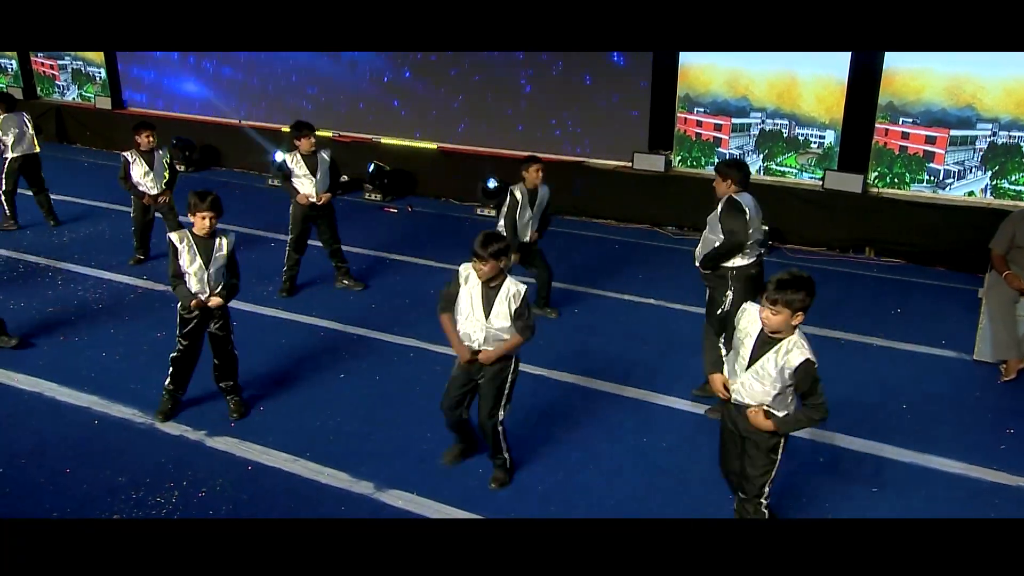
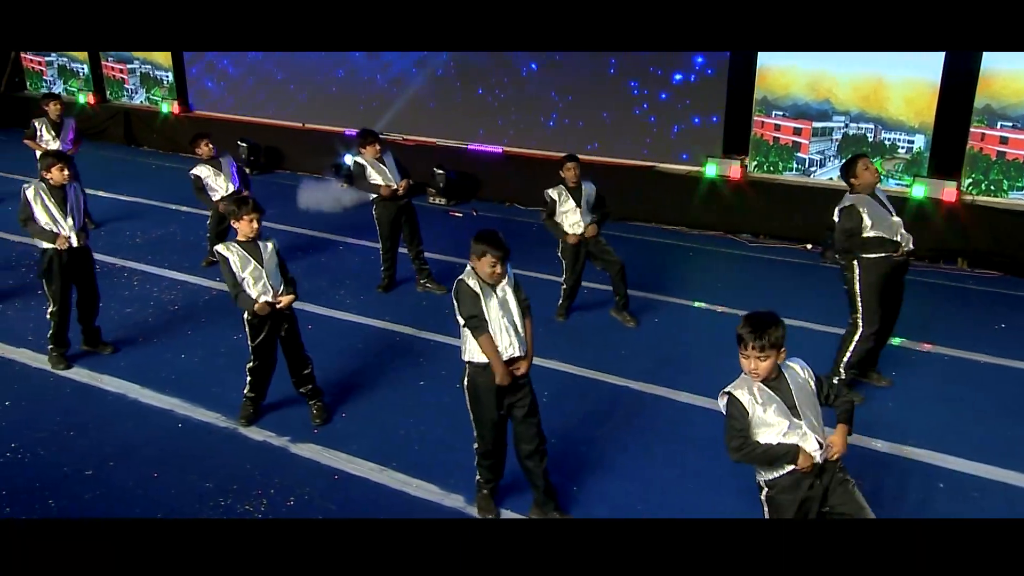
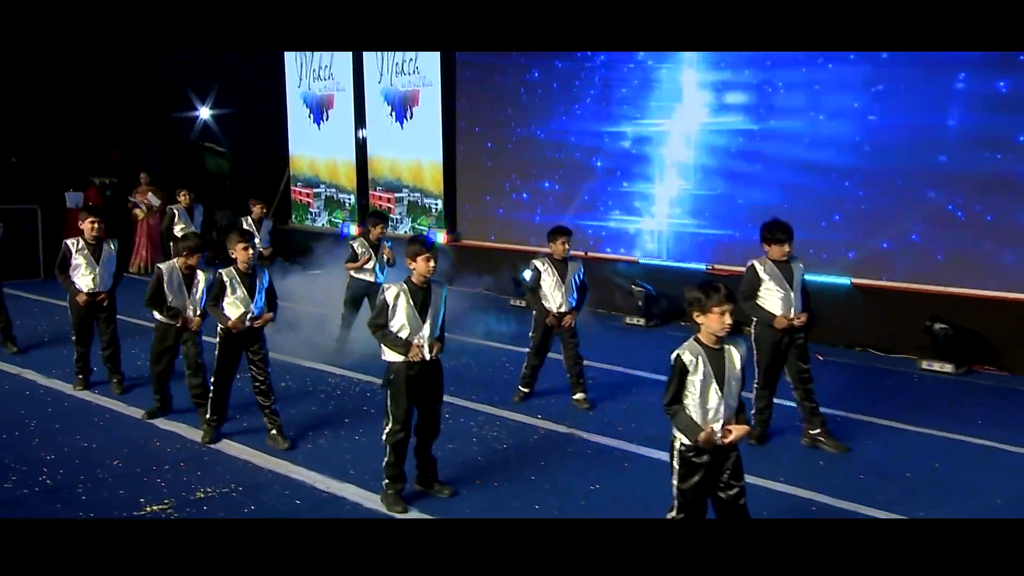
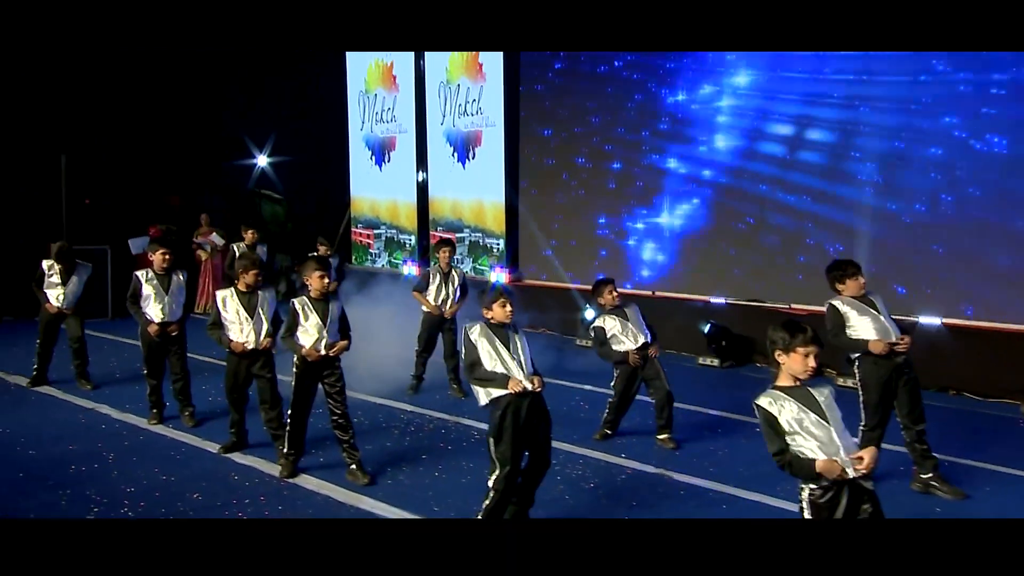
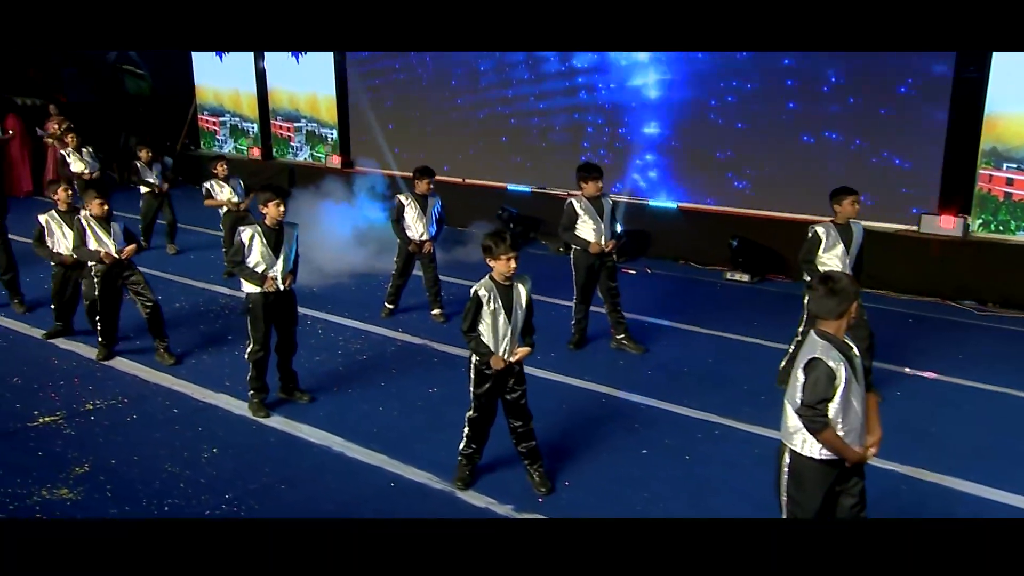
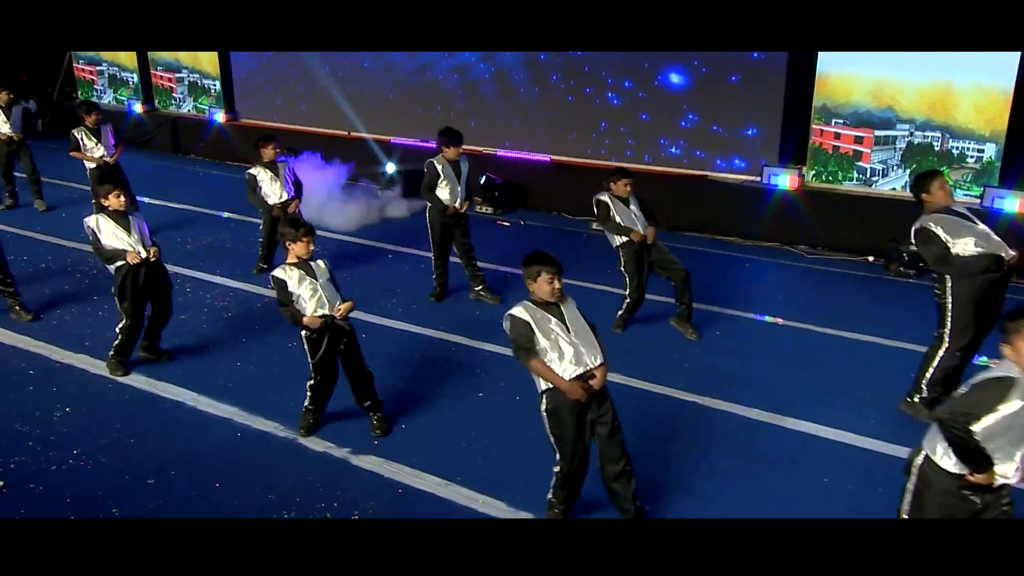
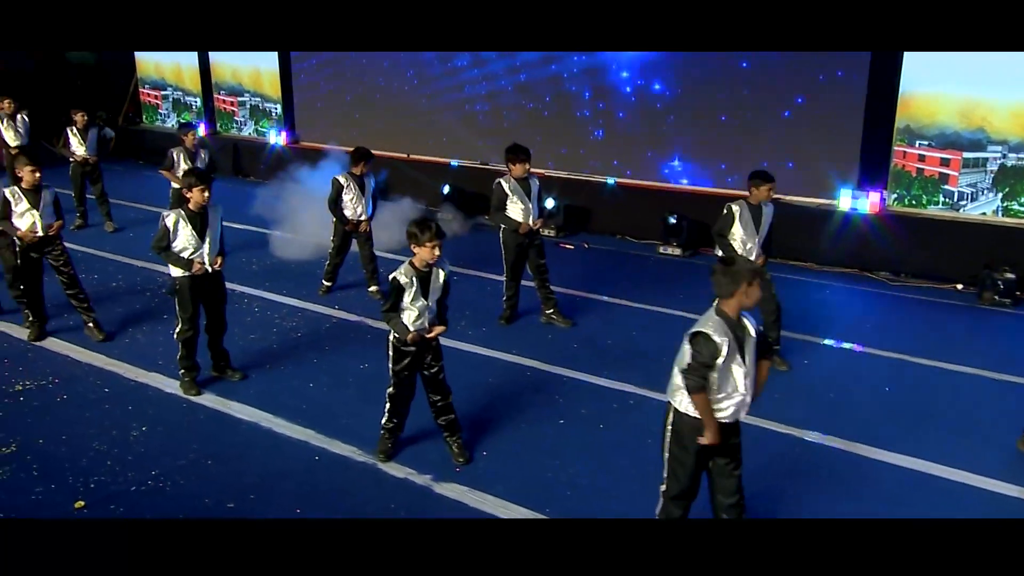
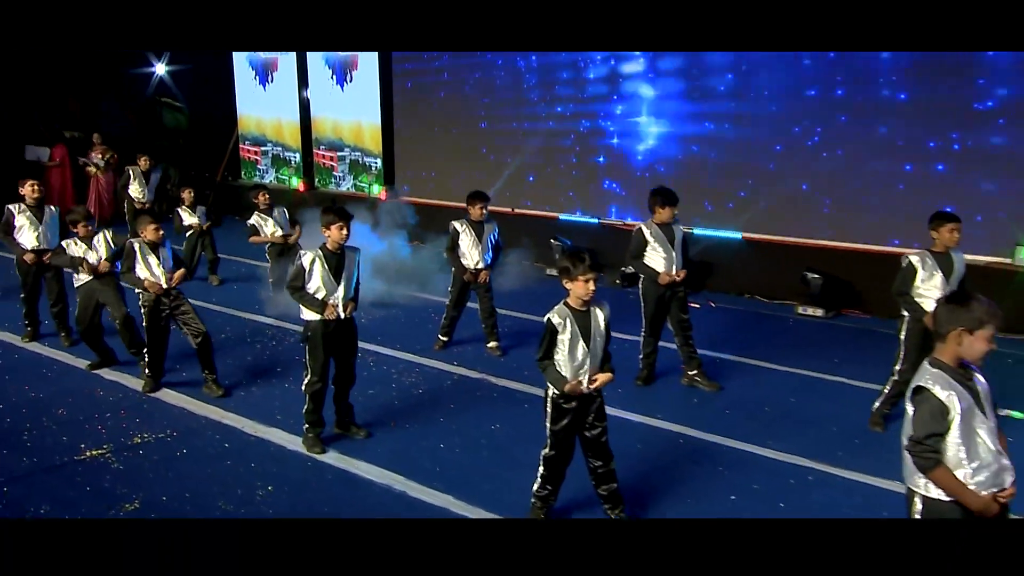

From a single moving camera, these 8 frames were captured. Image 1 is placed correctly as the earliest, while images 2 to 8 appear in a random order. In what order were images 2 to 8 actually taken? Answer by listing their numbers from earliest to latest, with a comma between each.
2, 6, 7, 5, 8, 3, 4
